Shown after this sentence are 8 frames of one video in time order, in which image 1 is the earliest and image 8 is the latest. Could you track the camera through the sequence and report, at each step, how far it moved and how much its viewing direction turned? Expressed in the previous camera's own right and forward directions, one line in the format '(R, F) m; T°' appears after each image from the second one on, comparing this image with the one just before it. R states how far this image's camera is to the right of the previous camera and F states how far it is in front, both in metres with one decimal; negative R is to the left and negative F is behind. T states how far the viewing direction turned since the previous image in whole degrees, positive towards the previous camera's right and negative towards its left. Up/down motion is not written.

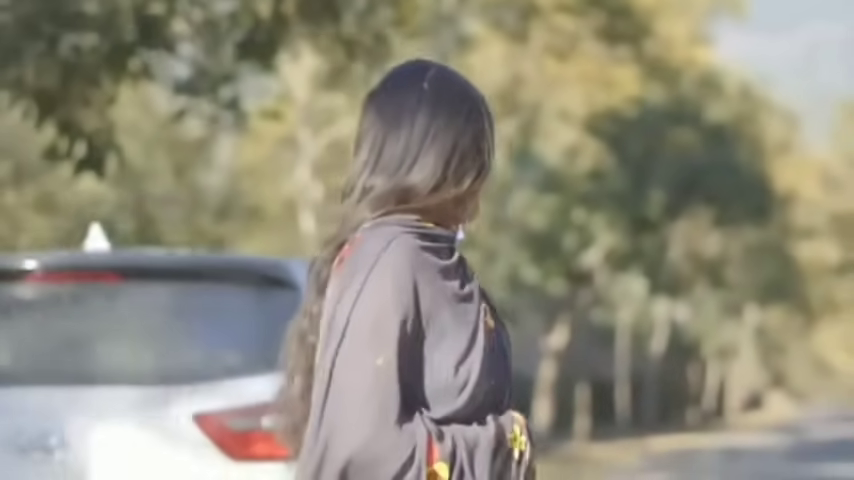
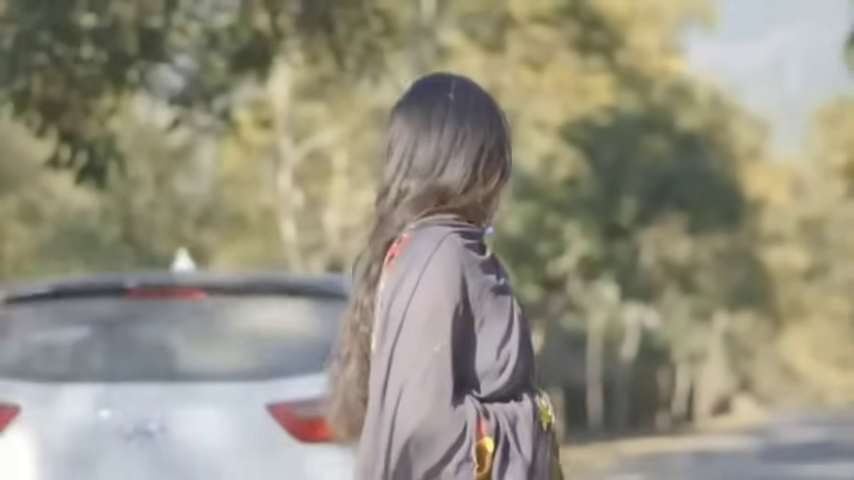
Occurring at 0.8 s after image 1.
(-0.2, -0.4) m; +1°
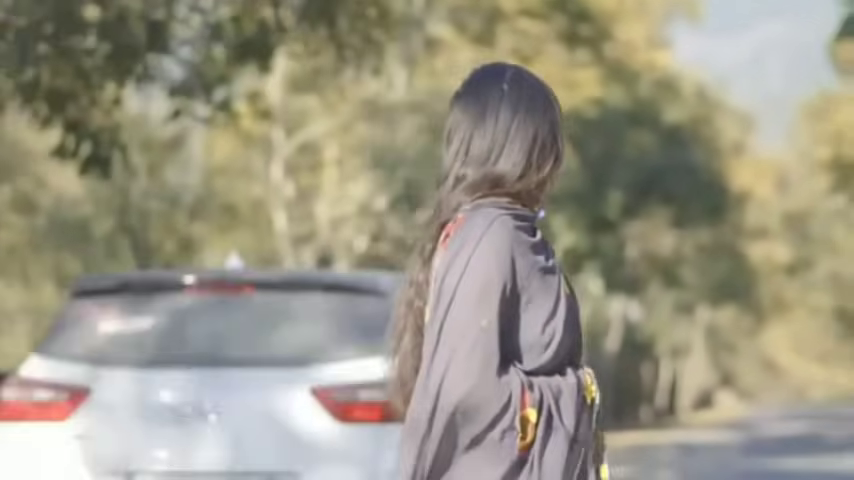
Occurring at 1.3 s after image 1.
(-0.1, -0.3) m; +1°
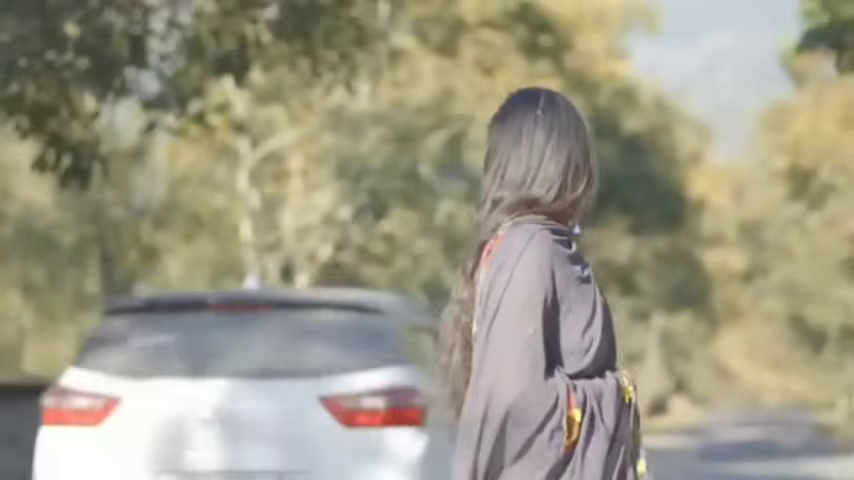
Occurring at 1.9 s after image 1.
(-0.1, -0.3) m; +1°
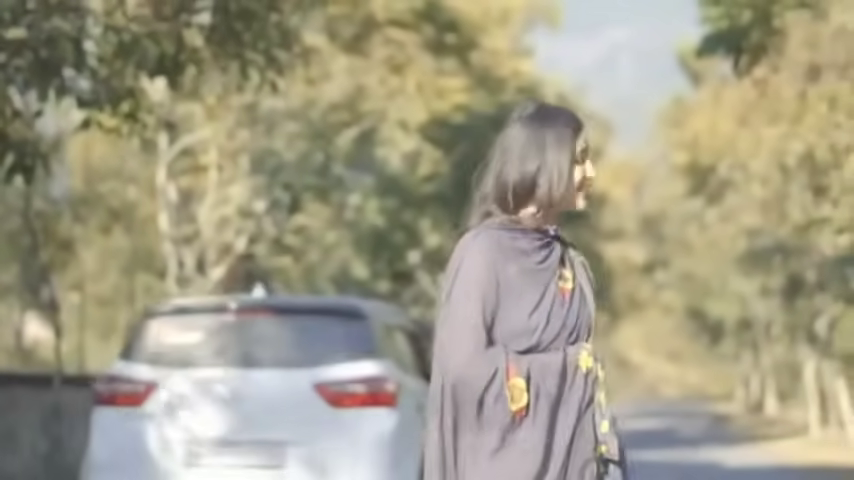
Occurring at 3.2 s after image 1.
(-0.2, -0.9) m; +3°
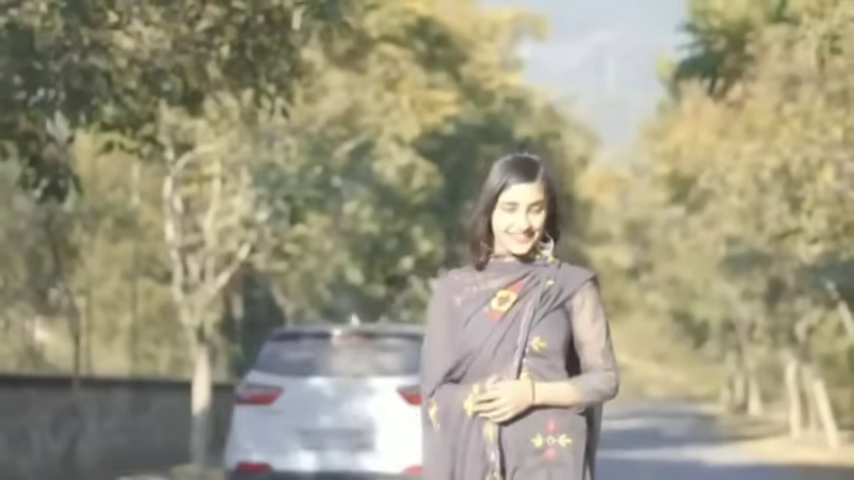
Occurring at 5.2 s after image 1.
(-0.1, -1.3) m; 0°
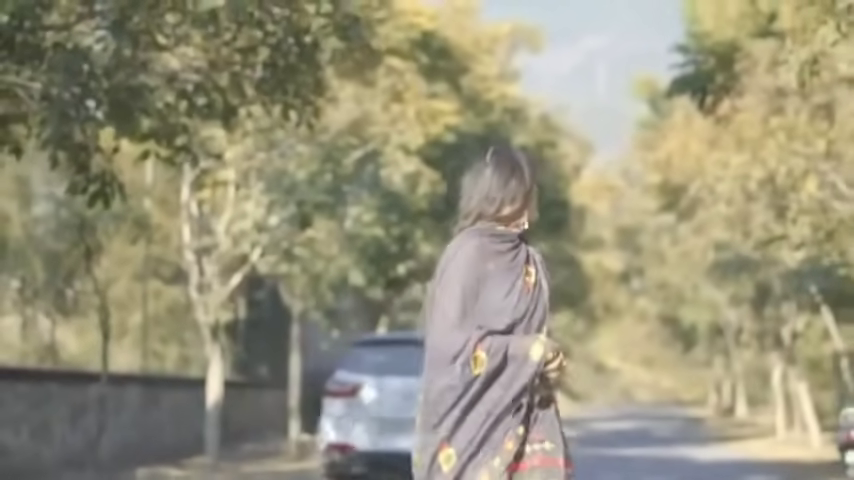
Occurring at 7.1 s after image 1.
(-0.2, -1.5) m; 0°
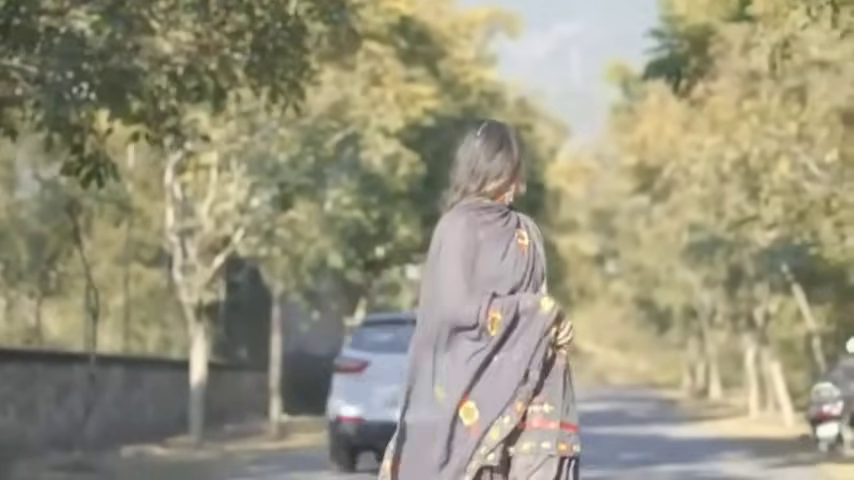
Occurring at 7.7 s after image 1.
(-0.1, -0.5) m; +1°
